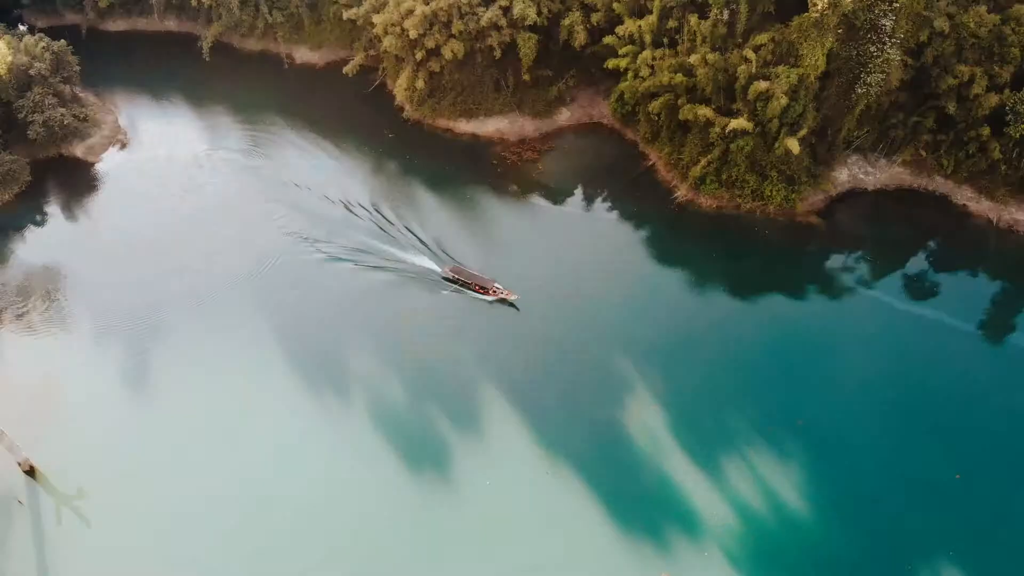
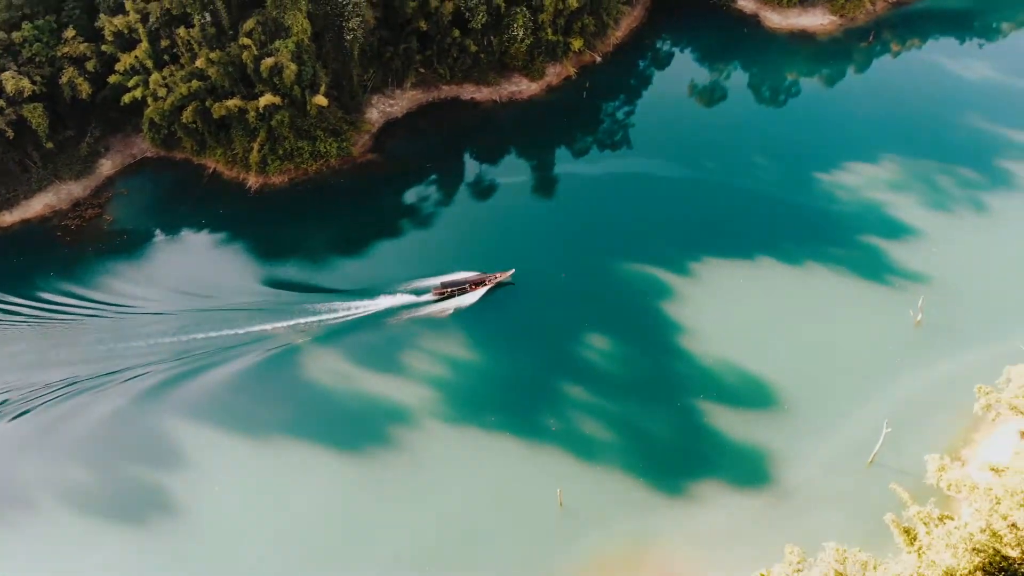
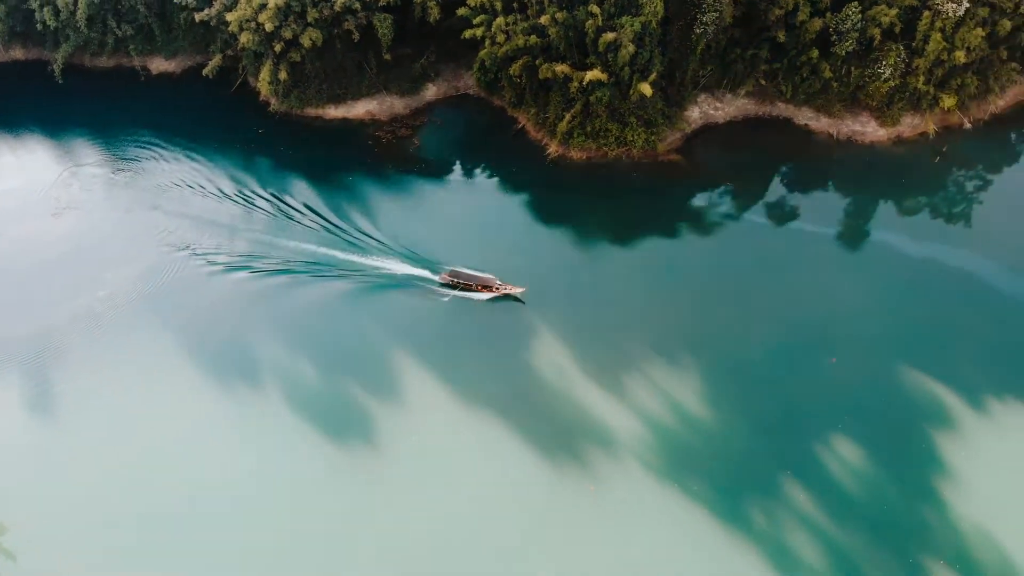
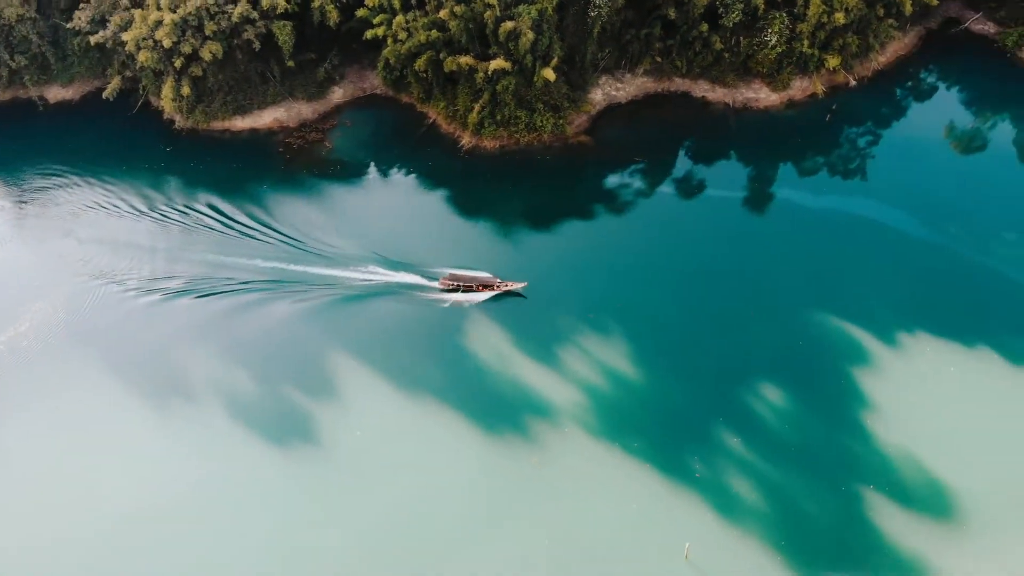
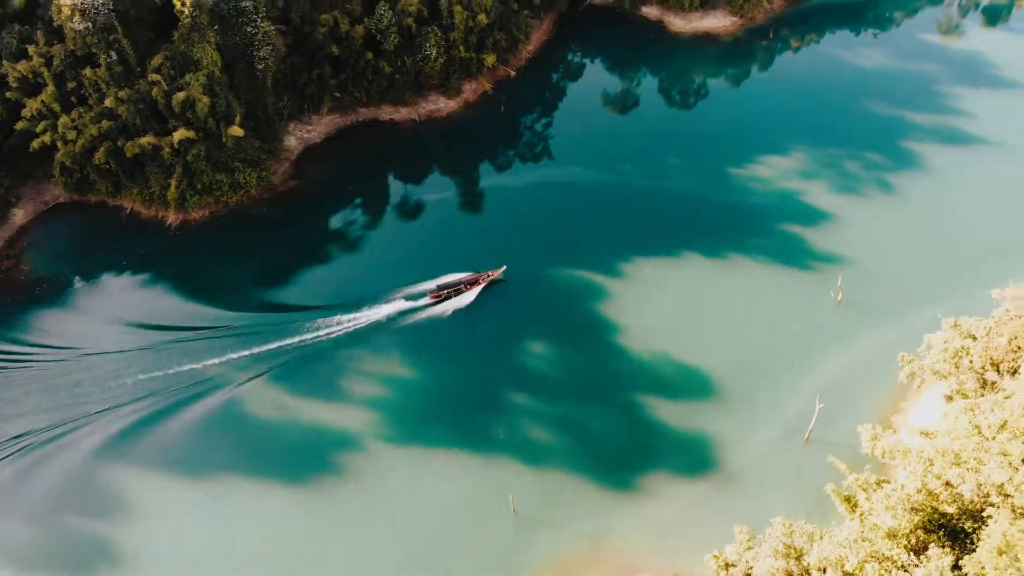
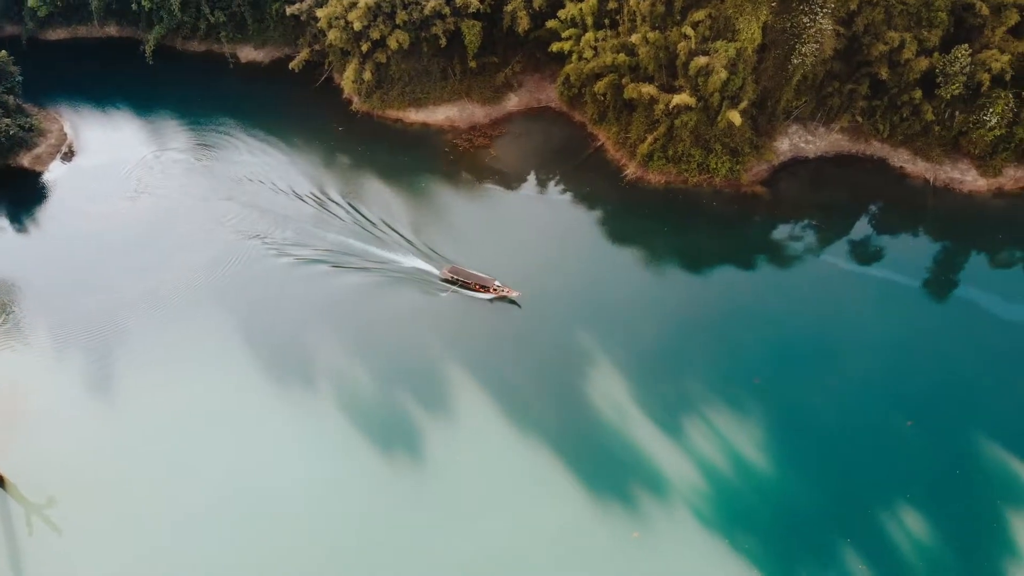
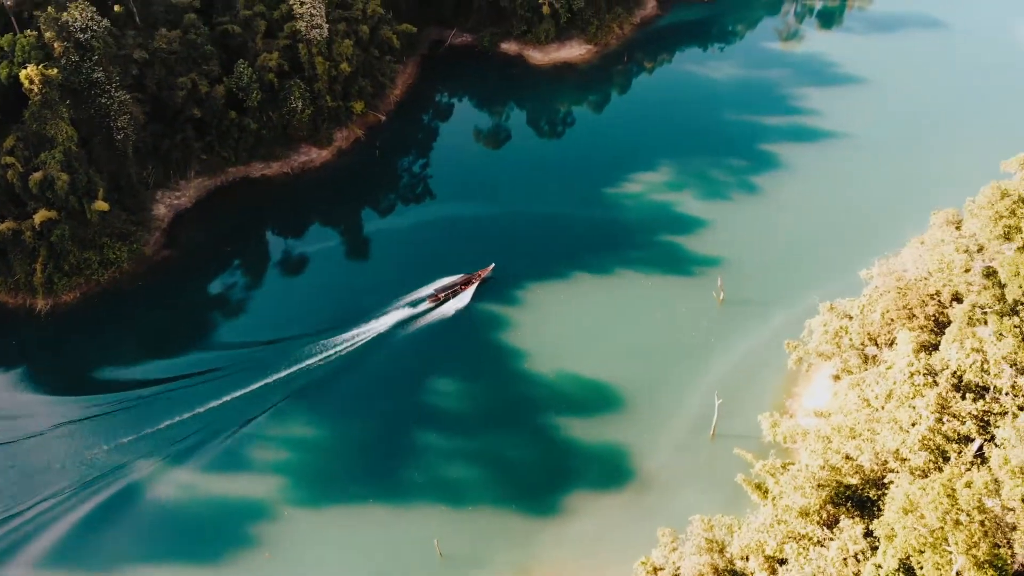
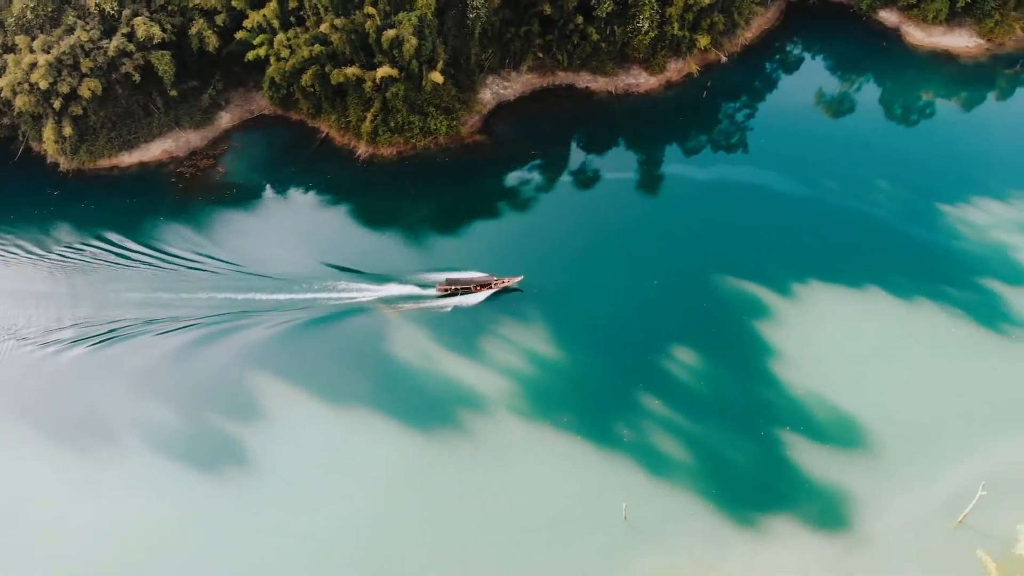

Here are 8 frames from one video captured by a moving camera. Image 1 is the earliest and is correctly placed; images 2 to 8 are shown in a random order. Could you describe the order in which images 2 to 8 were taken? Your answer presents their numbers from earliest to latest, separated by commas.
6, 3, 4, 8, 2, 5, 7
